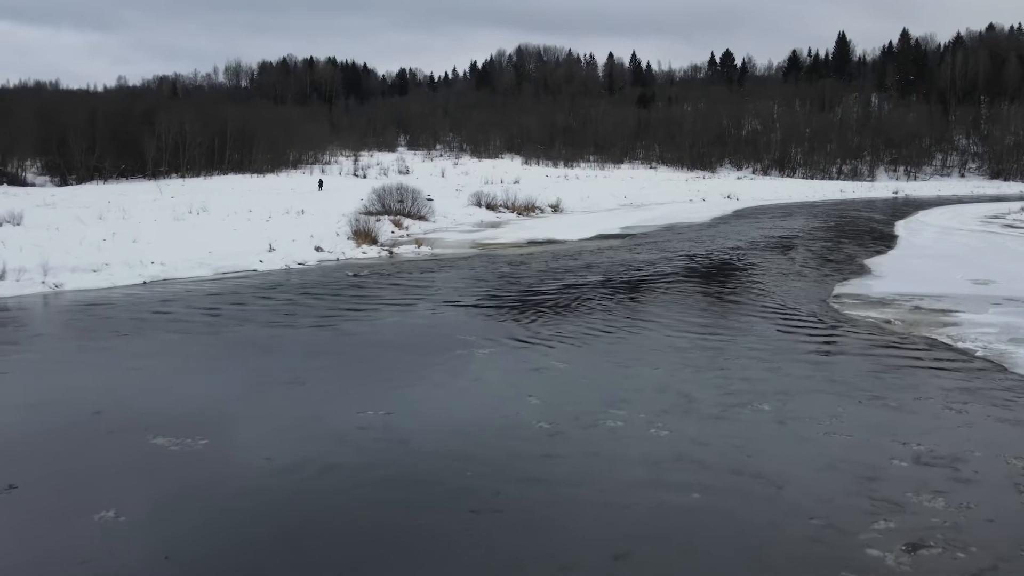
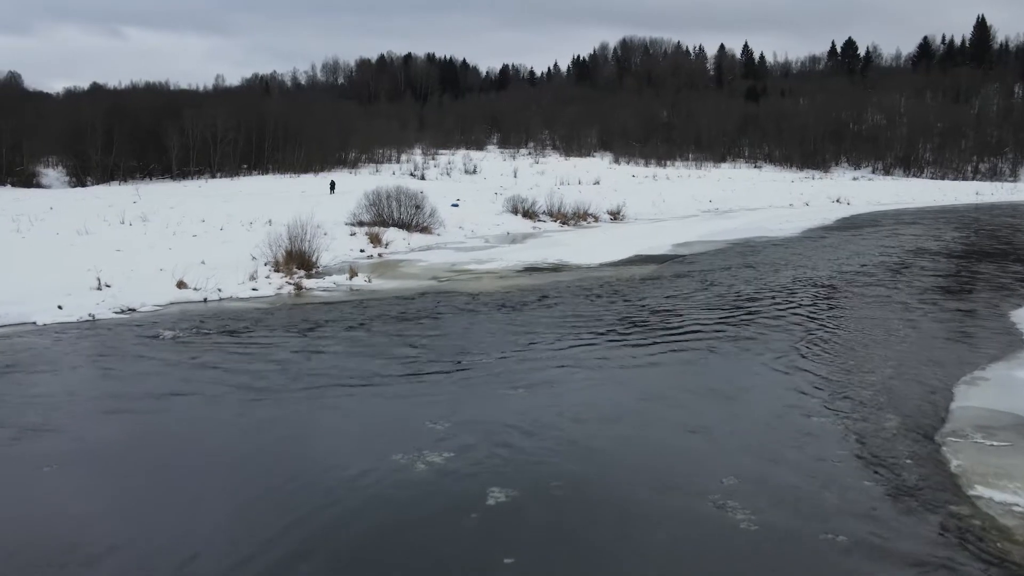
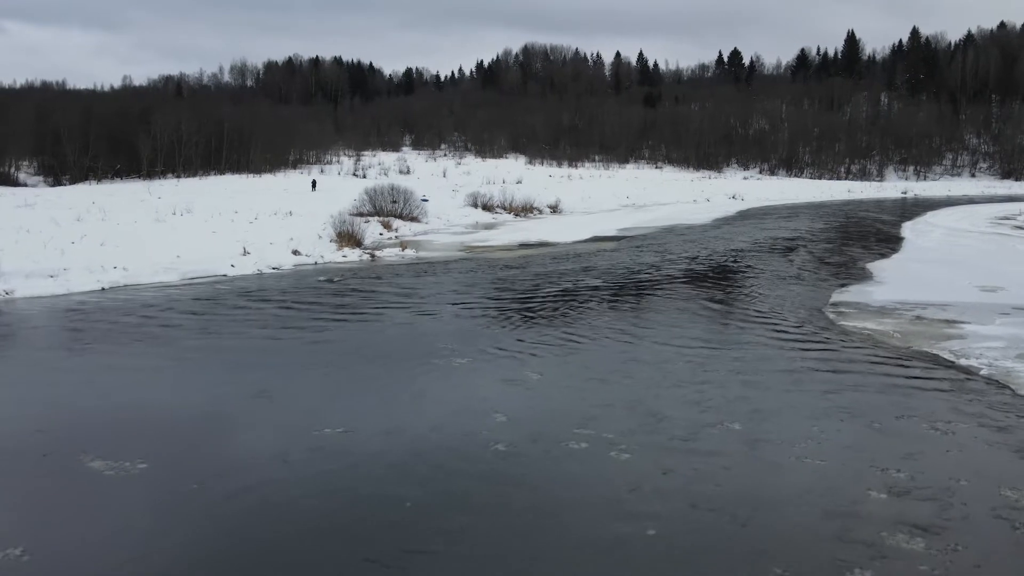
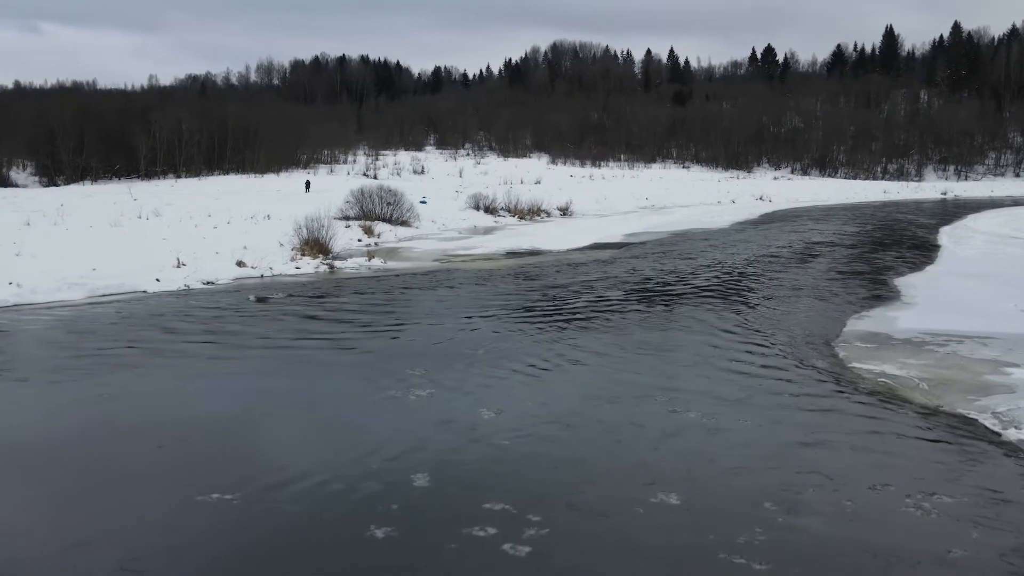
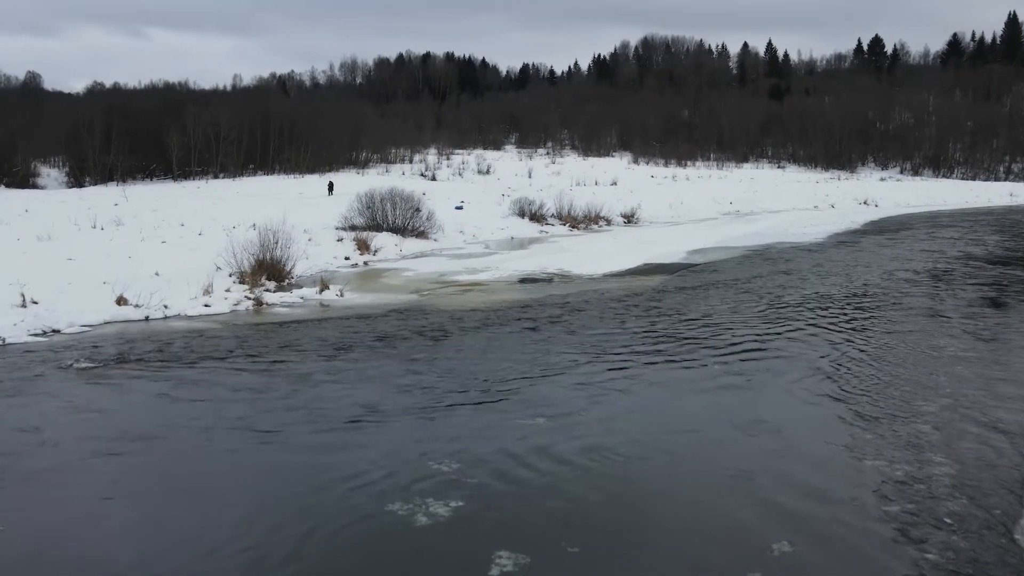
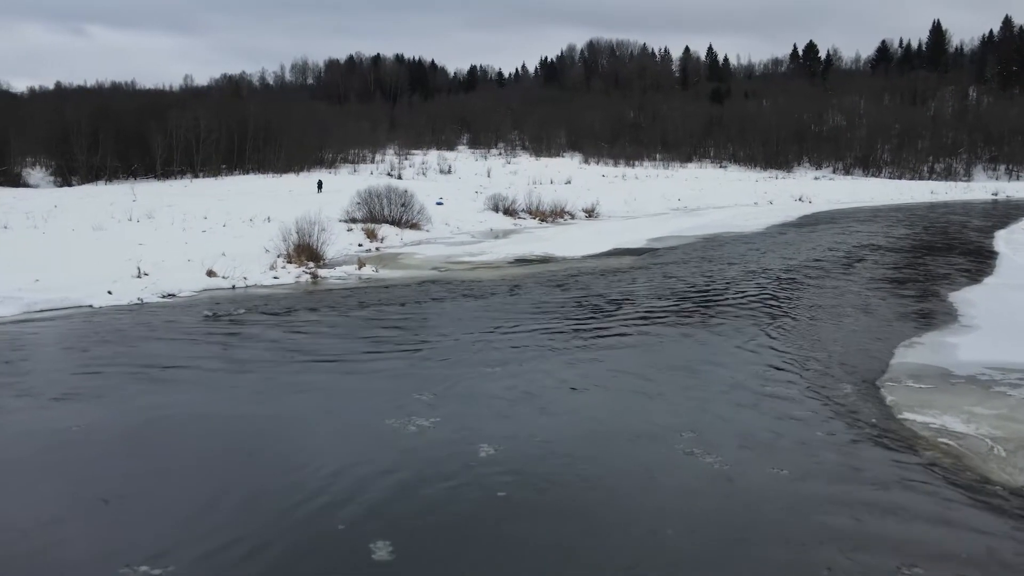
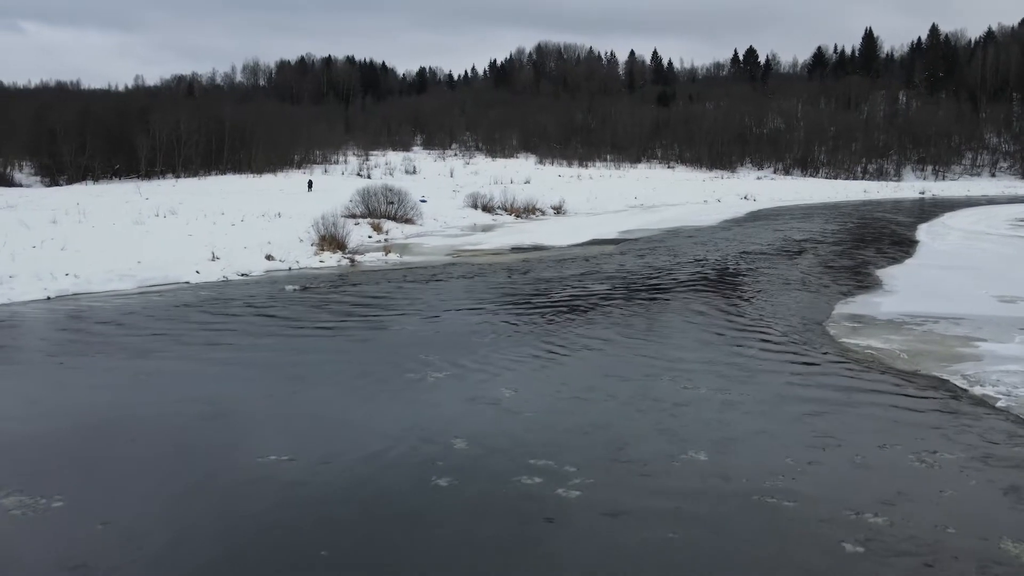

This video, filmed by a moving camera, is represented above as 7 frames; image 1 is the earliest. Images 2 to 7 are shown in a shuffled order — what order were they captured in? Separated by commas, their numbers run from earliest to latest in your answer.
3, 7, 4, 6, 2, 5
